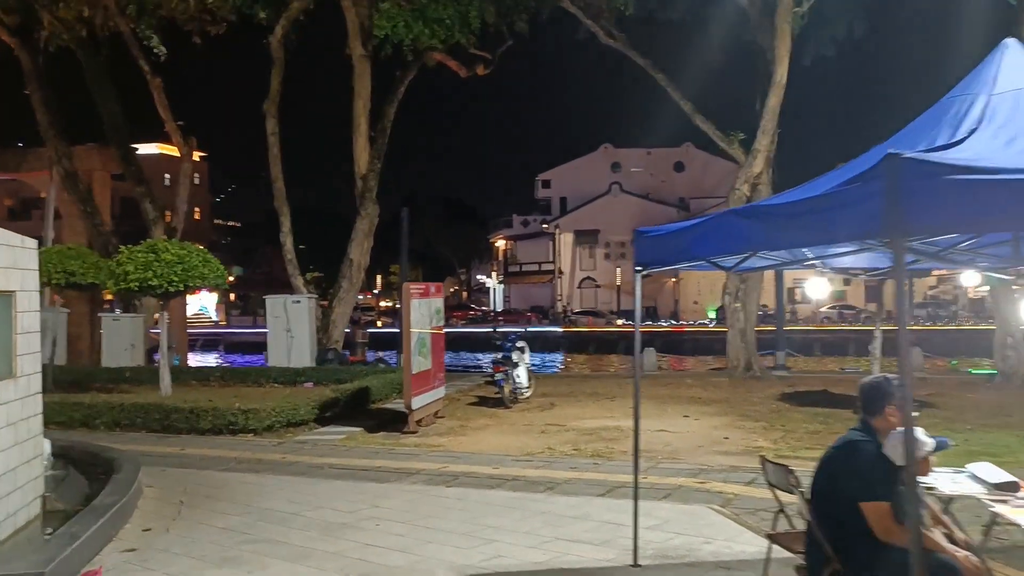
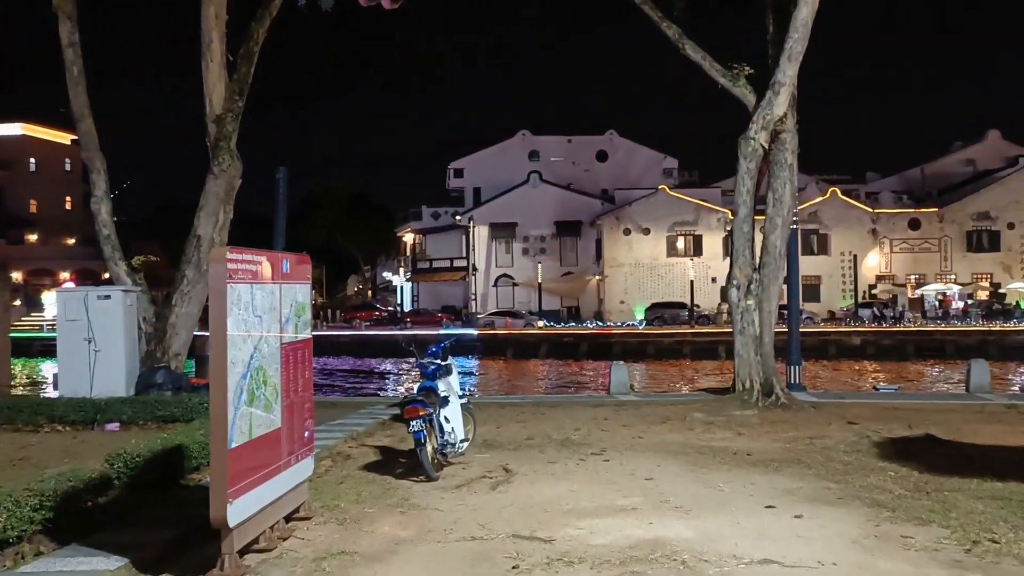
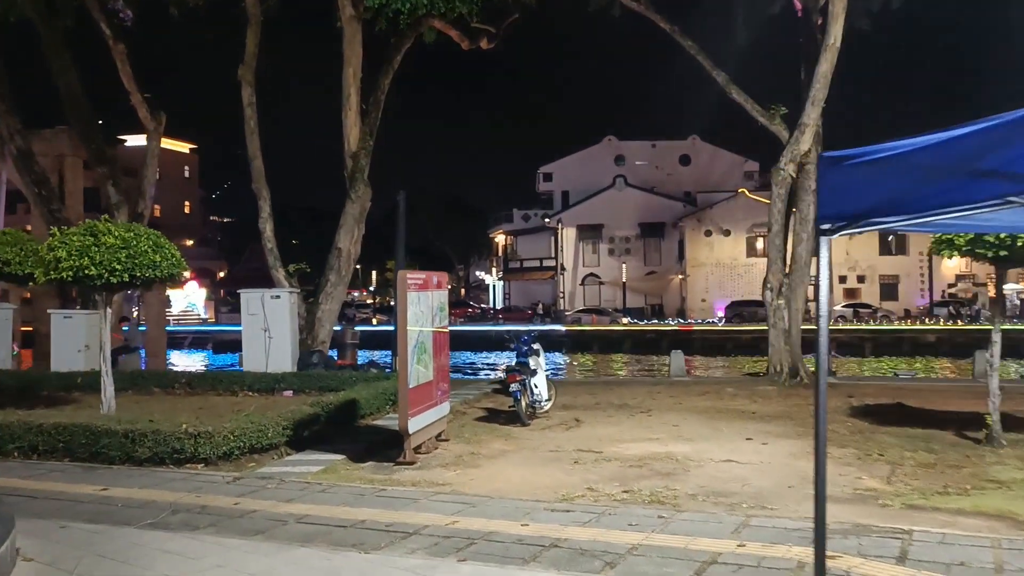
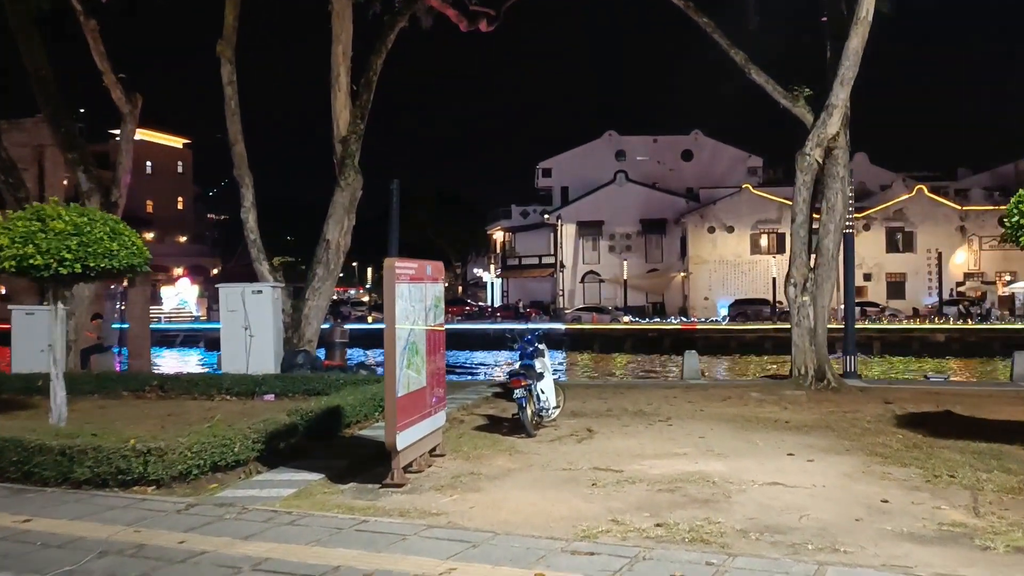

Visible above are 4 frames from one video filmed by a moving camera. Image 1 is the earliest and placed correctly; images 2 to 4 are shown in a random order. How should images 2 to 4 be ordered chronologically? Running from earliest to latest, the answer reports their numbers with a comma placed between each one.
3, 4, 2
